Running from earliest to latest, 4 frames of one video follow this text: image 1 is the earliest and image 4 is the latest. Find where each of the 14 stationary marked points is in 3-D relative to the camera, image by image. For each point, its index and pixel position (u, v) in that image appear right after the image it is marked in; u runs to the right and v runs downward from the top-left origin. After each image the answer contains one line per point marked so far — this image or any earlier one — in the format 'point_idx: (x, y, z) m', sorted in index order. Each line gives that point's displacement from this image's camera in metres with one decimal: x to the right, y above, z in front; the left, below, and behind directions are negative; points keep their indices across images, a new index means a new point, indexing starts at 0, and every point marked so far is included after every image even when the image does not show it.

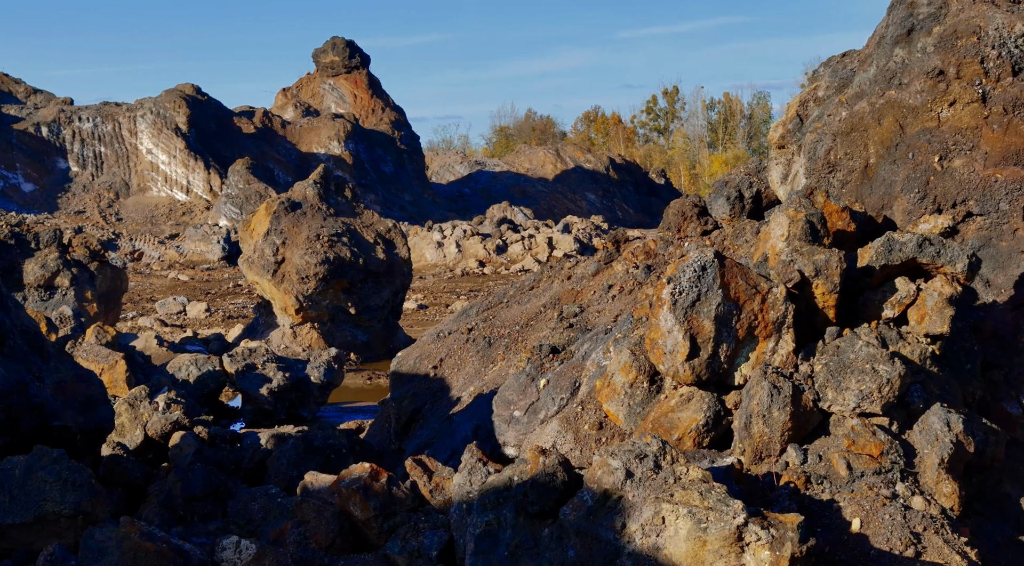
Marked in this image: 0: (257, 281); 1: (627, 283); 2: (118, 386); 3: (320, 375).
0: (-3.3, +0.1, +18.3) m
1: (+0.9, 0.0, +10.8) m
2: (-3.9, -1.0, +14.1) m
3: (-2.3, -1.1, +17.0) m
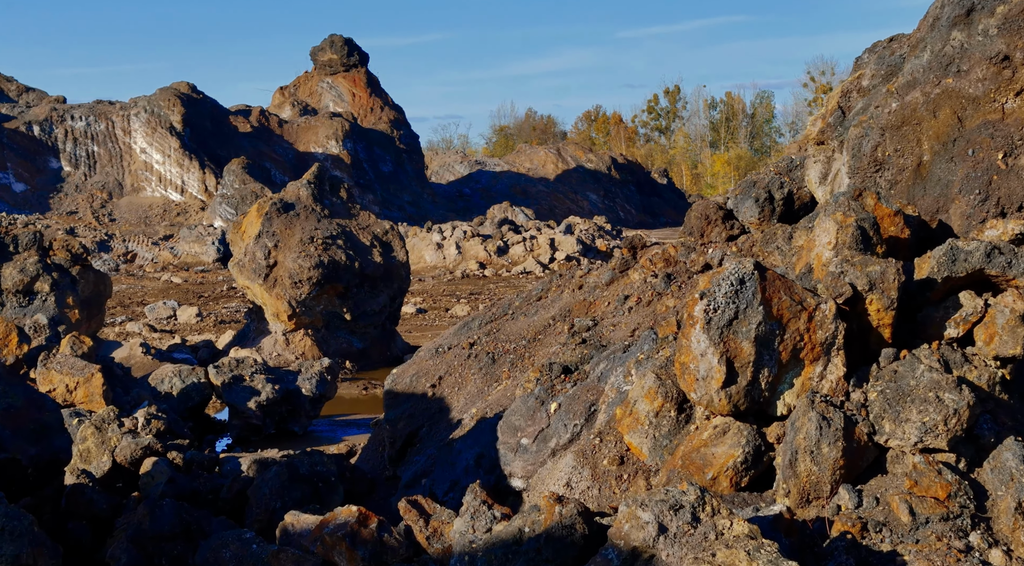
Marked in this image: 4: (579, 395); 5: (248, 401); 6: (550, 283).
0: (-3.2, 0.0, +17.3) m
1: (+0.9, -0.1, +9.8) m
2: (-3.9, -1.1, +13.1) m
3: (-2.3, -1.2, +16.0) m
4: (+0.4, -0.7, +8.4) m
5: (-2.9, -1.3, +15.4) m
6: (+0.3, 0.0, +11.0) m
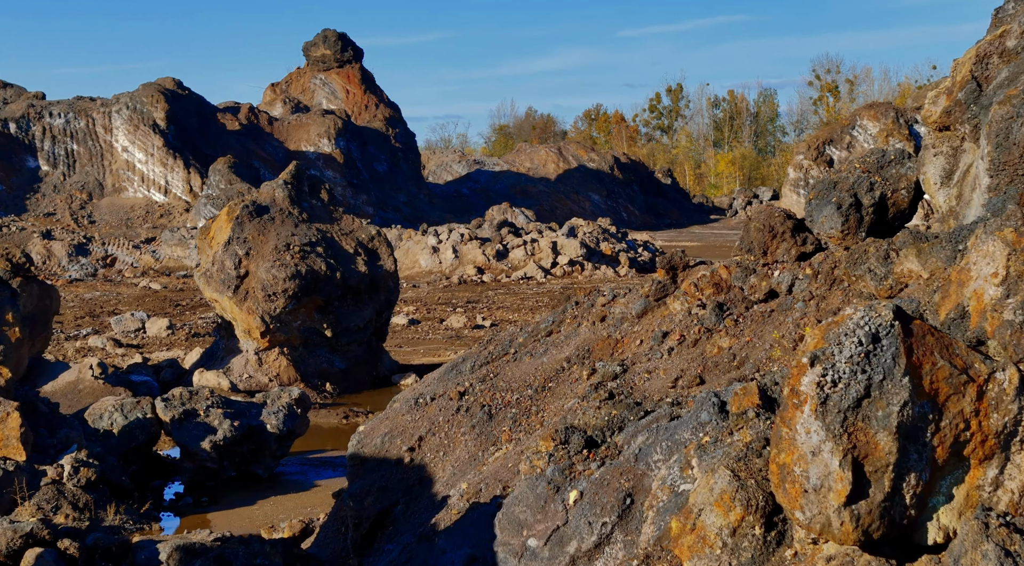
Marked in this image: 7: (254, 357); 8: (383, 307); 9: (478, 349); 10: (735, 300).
0: (-3.2, -0.2, +14.9) m
1: (+1.0, -0.2, +7.4) m
2: (-3.9, -1.3, +10.7) m
3: (-2.3, -1.4, +13.6) m
4: (+0.4, -0.9, +6.0) m
5: (-2.9, -1.5, +13.0) m
6: (+0.3, -0.2, +8.6) m
7: (-2.9, -0.9, +15.5) m
8: (-1.5, -0.3, +16.1) m
9: (-0.2, -0.4, +8.8) m
10: (+1.2, -0.1, +7.4) m
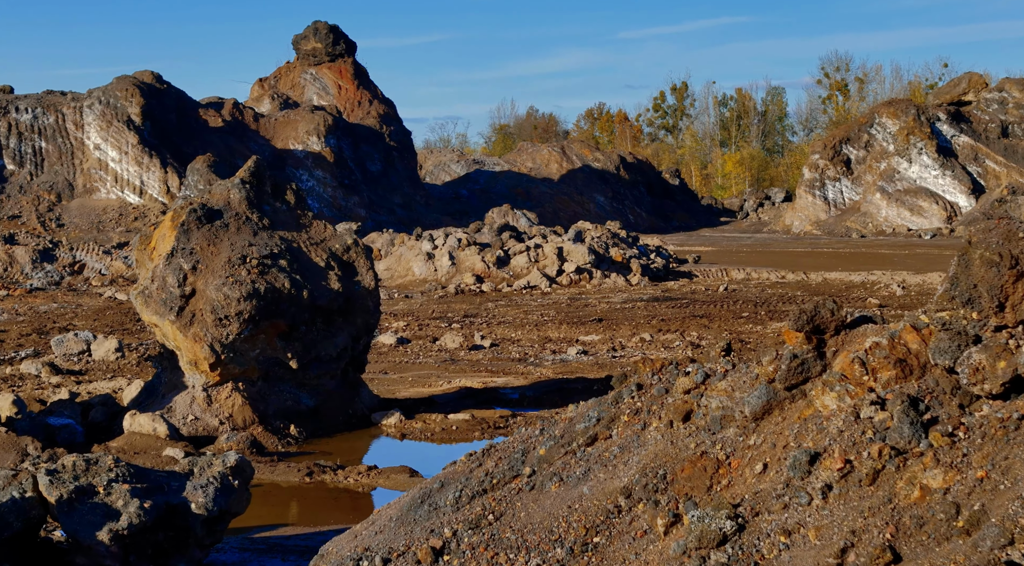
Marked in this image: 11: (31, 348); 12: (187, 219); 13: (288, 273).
0: (-3.2, -0.4, +11.4) m
1: (+1.0, -0.5, +3.9) m
2: (-3.8, -1.5, +7.2) m
3: (-2.2, -1.6, +10.1) m
4: (+0.5, -1.1, +2.5) m
5: (-2.9, -1.7, +9.5) m
6: (+0.4, -0.4, +5.1) m
7: (-2.9, -1.1, +12.0) m
8: (-1.5, -0.5, +12.6) m
9: (-0.2, -0.6, +5.3) m
10: (+1.2, -0.3, +3.9) m
11: (-7.0, -1.0, +19.5) m
12: (-2.9, +0.5, +11.4) m
13: (-2.0, 0.0, +11.6) m
